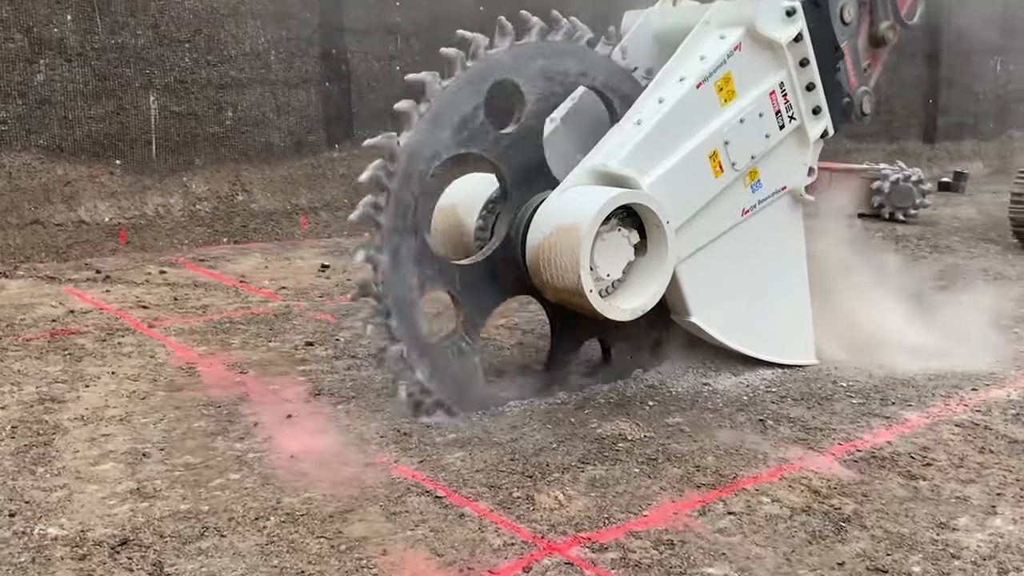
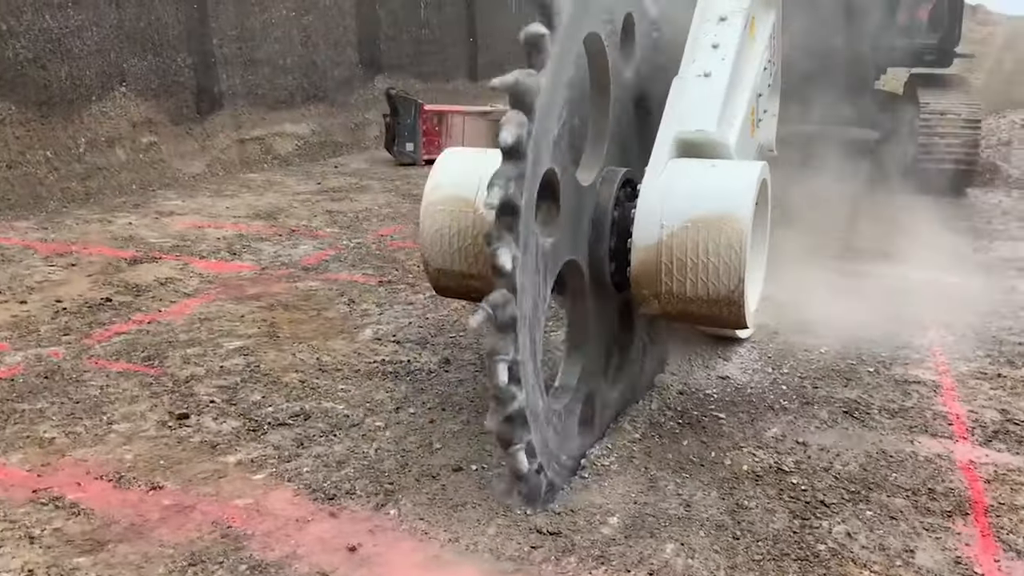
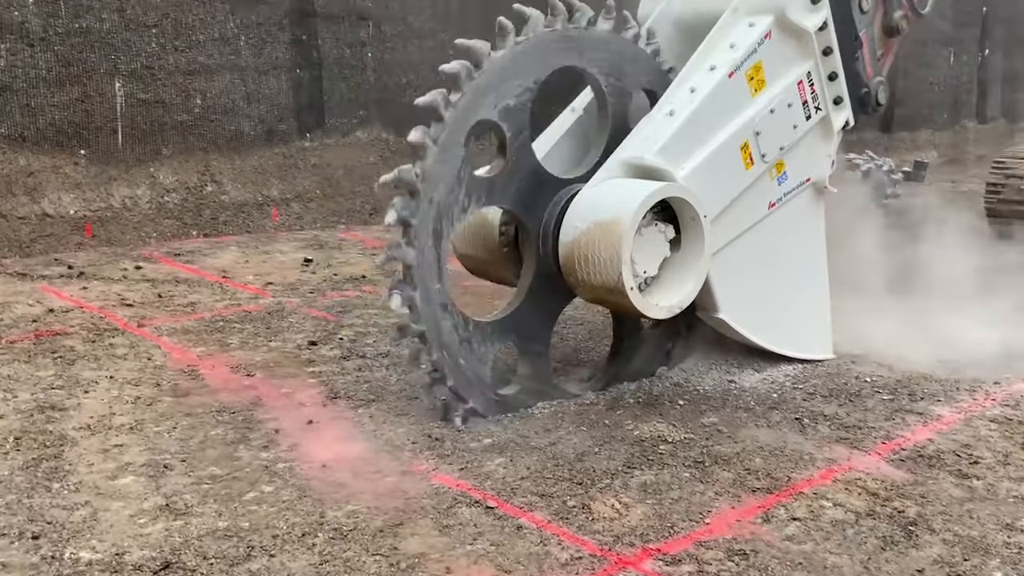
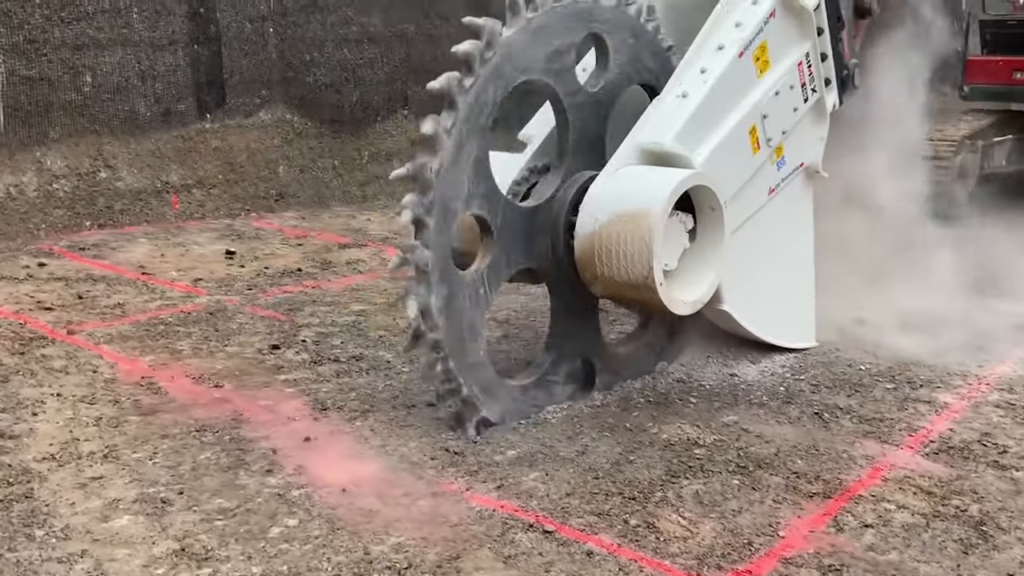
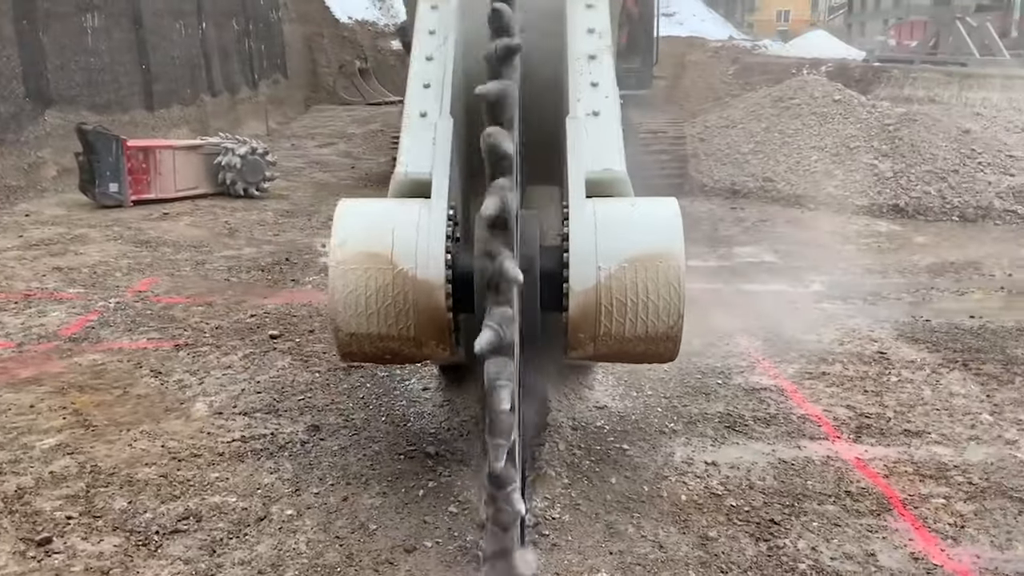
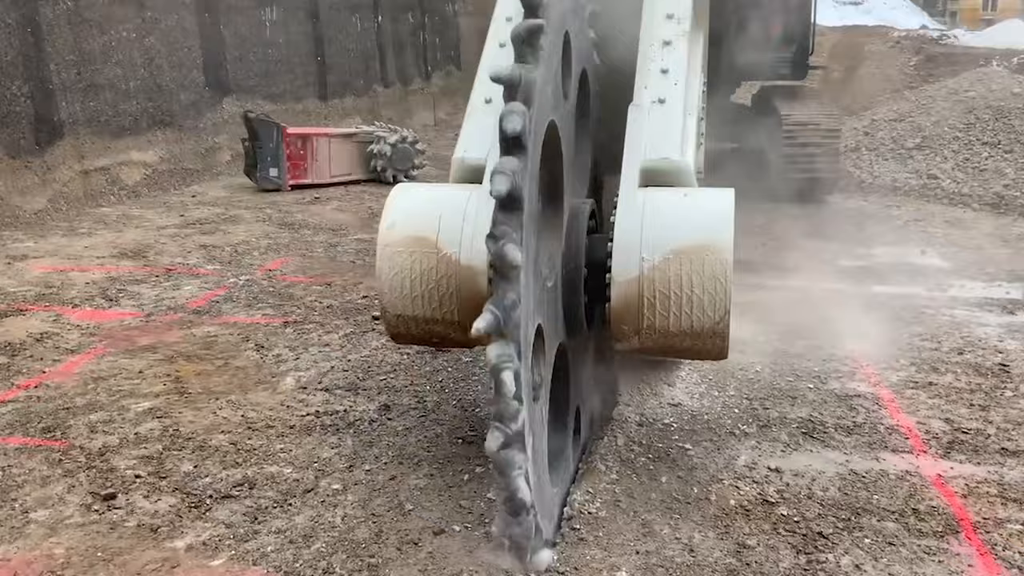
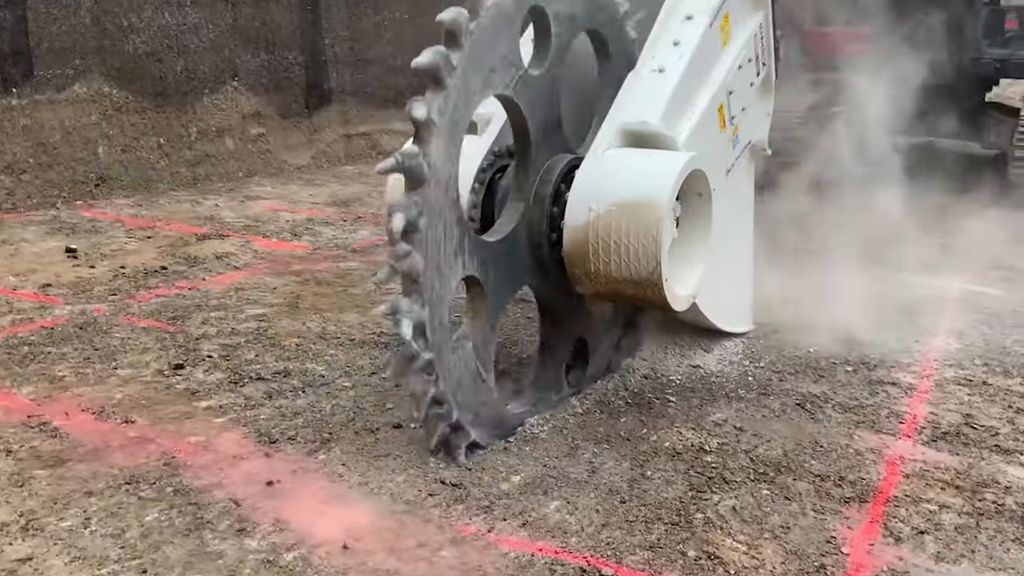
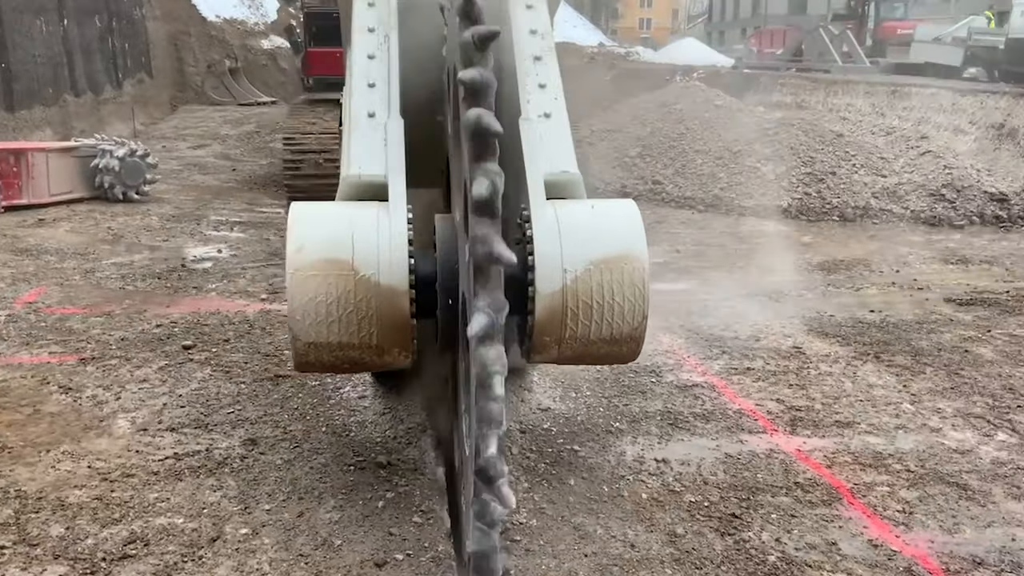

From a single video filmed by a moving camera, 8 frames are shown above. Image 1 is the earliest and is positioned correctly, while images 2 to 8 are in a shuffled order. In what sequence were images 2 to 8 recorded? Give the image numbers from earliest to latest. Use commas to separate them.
3, 4, 7, 2, 6, 5, 8
